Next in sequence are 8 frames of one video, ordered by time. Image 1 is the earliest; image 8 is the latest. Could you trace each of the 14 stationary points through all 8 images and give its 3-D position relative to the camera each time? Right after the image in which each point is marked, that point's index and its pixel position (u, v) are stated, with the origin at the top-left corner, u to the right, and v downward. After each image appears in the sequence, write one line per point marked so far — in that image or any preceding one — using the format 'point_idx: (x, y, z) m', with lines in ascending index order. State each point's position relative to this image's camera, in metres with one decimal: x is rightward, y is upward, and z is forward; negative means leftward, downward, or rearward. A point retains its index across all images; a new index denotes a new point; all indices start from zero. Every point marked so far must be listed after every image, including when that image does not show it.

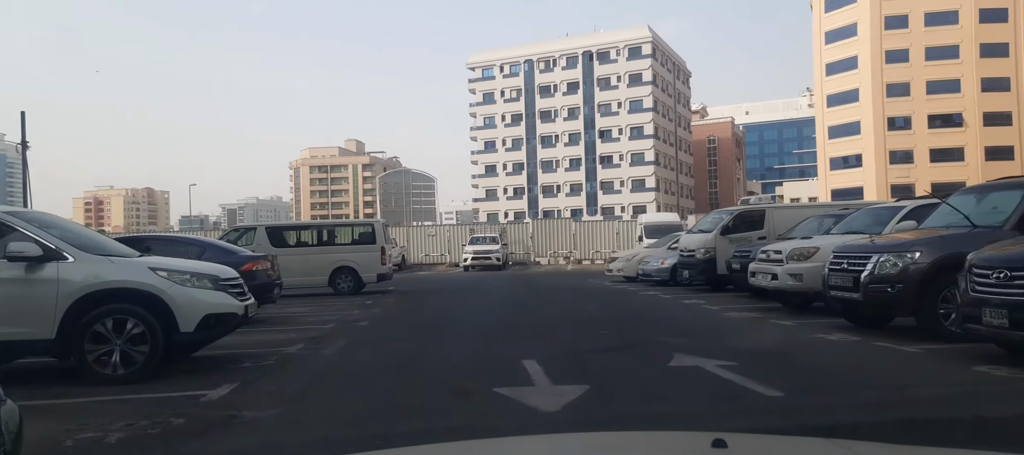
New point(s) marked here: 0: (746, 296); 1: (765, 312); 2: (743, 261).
0: (+4.7, -1.4, +14.8) m
1: (+4.3, -1.4, +12.3) m
2: (+4.4, -0.7, +14.5) m
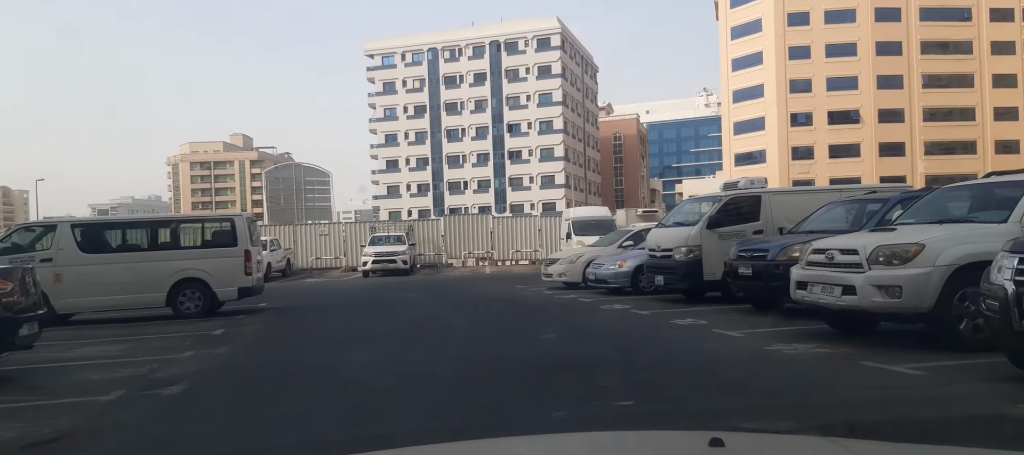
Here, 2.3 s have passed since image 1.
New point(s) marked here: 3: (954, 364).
0: (+3.6, -1.2, +10.6) m
1: (+3.5, -1.3, +8.2) m
2: (+3.4, -0.5, +10.3) m
3: (+4.2, -1.3, +6.9) m
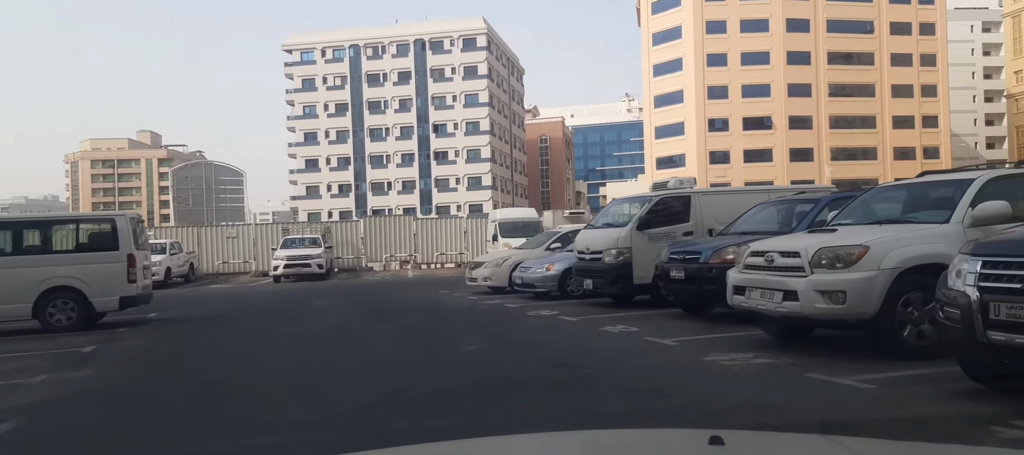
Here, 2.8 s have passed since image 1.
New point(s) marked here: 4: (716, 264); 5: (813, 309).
0: (+2.5, -1.3, +10.0) m
1: (+2.7, -1.3, +7.6) m
2: (+2.3, -0.5, +9.7) m
3: (+3.5, -1.3, +6.4) m
4: (+2.6, -0.5, +9.3) m
5: (+2.9, -0.8, +7.0) m
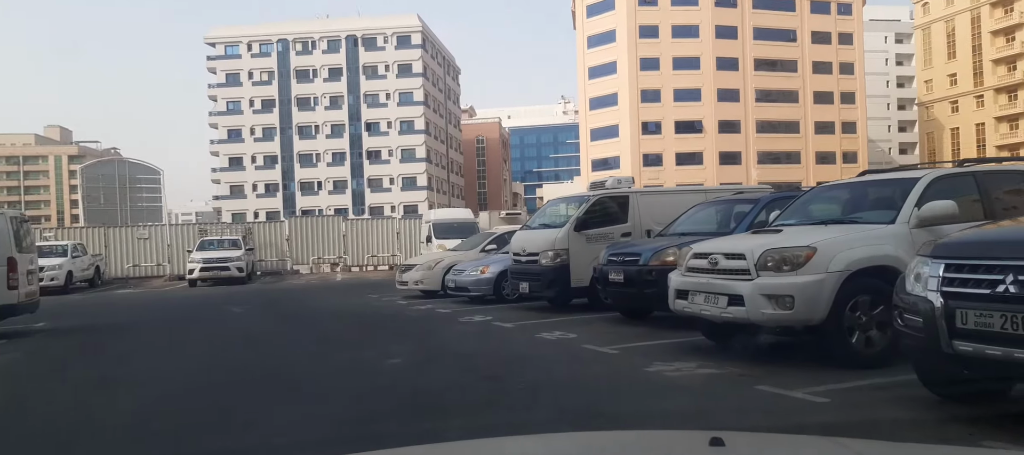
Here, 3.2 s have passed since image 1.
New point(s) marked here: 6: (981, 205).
0: (+1.5, -1.3, +9.6) m
1: (+2.0, -1.3, +7.2) m
2: (+1.4, -0.6, +9.2) m
3: (+2.9, -1.3, +6.0) m
4: (+1.8, -0.5, +8.9) m
5: (+2.3, -0.8, +6.6) m
6: (+4.8, +0.2, +7.5) m
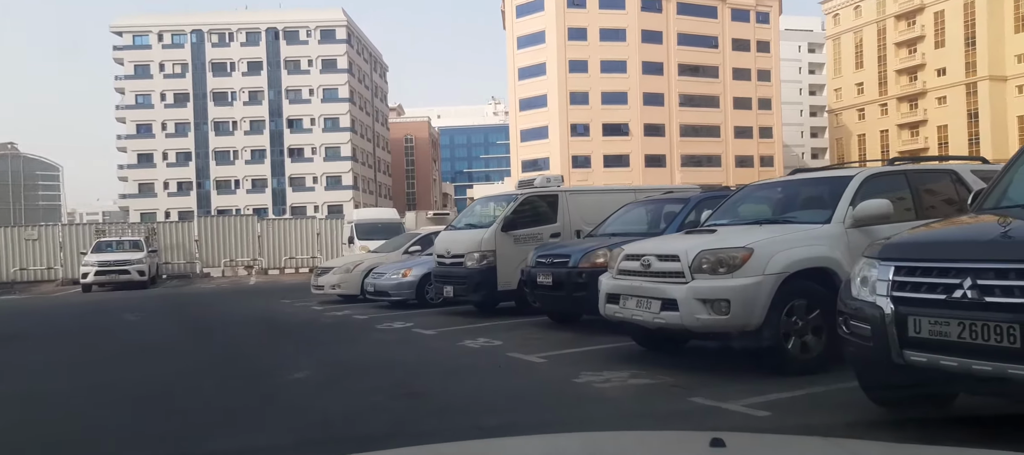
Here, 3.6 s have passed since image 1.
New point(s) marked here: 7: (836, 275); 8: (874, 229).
0: (+0.6, -1.3, +9.1) m
1: (+1.2, -1.3, +6.8) m
2: (+0.5, -0.6, +8.7) m
3: (+2.2, -1.3, +5.7) m
4: (+0.9, -0.5, +8.5) m
5: (+1.6, -0.8, +6.2) m
6: (+4.0, +0.2, +7.3) m
7: (+2.9, -0.4, +6.6) m
8: (+3.5, 0.0, +7.0) m
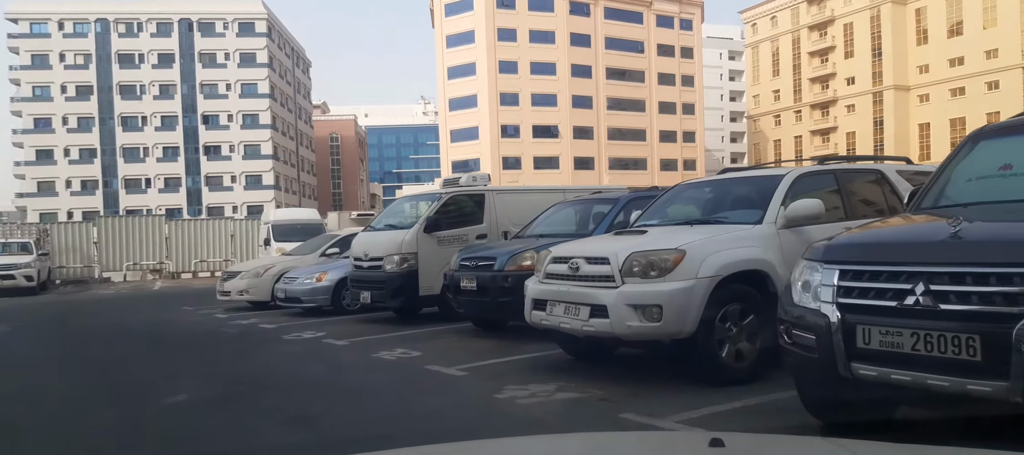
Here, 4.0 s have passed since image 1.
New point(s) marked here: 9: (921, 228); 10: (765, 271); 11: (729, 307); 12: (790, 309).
0: (-0.4, -1.3, +8.6) m
1: (+0.5, -1.3, +6.3) m
2: (-0.4, -0.6, +8.2) m
3: (+1.6, -1.3, +5.3) m
4: (0.0, -0.5, +8.0) m
5: (+0.9, -0.8, +5.8) m
6: (+3.2, +0.2, +7.1) m
7: (+2.2, -0.4, +6.3) m
8: (+2.7, 0.0, +6.7) m
9: (+2.3, 0.0, +4.0) m
10: (+2.2, -0.4, +6.2) m
11: (+1.8, -0.7, +6.0) m
12: (+1.7, -0.5, +4.3) m
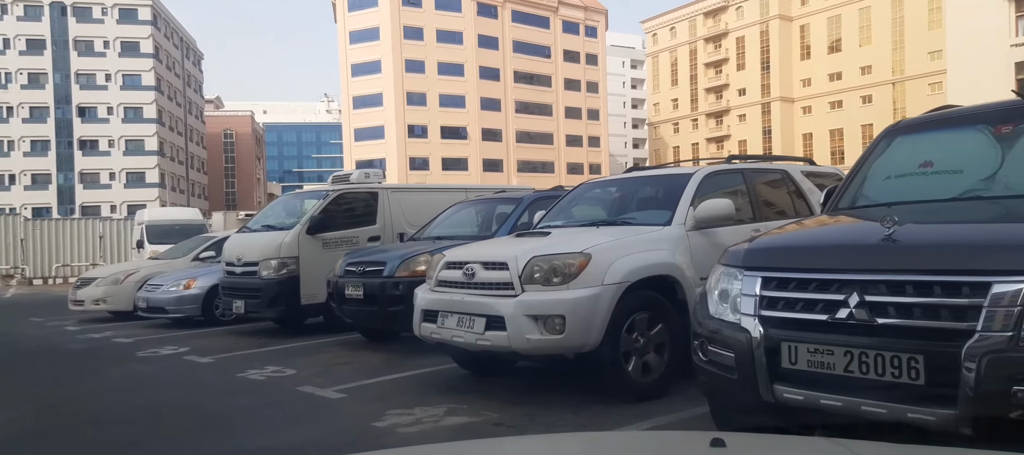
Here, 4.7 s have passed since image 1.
0: (-1.5, -1.3, +7.8) m
1: (-0.4, -1.3, +5.6) m
2: (-1.5, -0.6, +7.4) m
3: (+0.9, -1.3, +4.8) m
4: (-1.1, -0.5, +7.2) m
5: (+0.1, -0.8, +5.2) m
6: (+2.2, +0.2, +6.8) m
7: (+1.3, -0.5, +5.8) m
8: (+1.8, 0.0, +6.3) m
9: (+1.7, 0.0, +3.6) m
10: (+1.3, -0.4, +5.7) m
11: (+1.0, -0.7, +5.5) m
12: (+1.0, -0.5, +3.8) m
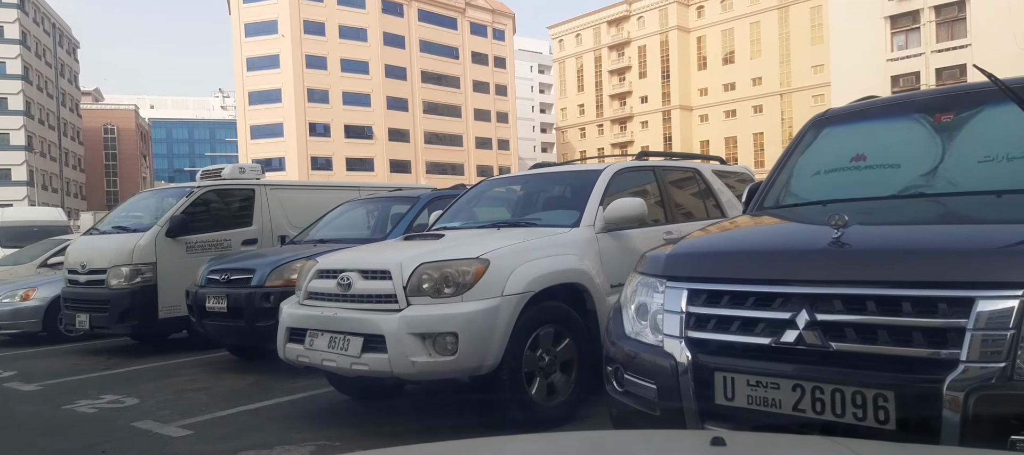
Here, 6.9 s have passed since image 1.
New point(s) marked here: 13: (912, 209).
0: (-2.5, -1.3, +6.7) m
1: (-1.1, -1.3, +4.7) m
2: (-2.5, -0.6, +6.4) m
3: (+0.2, -1.4, +4.1) m
4: (-2.0, -0.5, +6.2) m
5: (-0.6, -0.8, +4.4) m
6: (+1.3, +0.2, +6.3) m
7: (+0.5, -0.5, +5.2) m
8: (+0.9, 0.0, +5.7) m
9: (+1.1, 0.0, +3.0) m
10: (+0.5, -0.4, +5.1) m
11: (+0.2, -0.7, +4.8) m
12: (+0.5, -0.5, +3.1) m
13: (+1.8, +0.1, +3.3) m
